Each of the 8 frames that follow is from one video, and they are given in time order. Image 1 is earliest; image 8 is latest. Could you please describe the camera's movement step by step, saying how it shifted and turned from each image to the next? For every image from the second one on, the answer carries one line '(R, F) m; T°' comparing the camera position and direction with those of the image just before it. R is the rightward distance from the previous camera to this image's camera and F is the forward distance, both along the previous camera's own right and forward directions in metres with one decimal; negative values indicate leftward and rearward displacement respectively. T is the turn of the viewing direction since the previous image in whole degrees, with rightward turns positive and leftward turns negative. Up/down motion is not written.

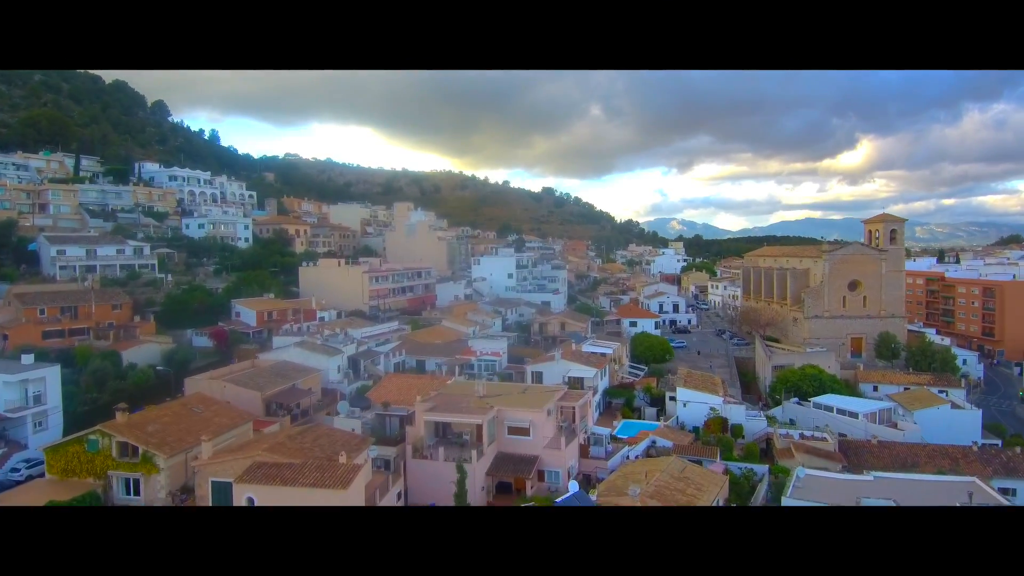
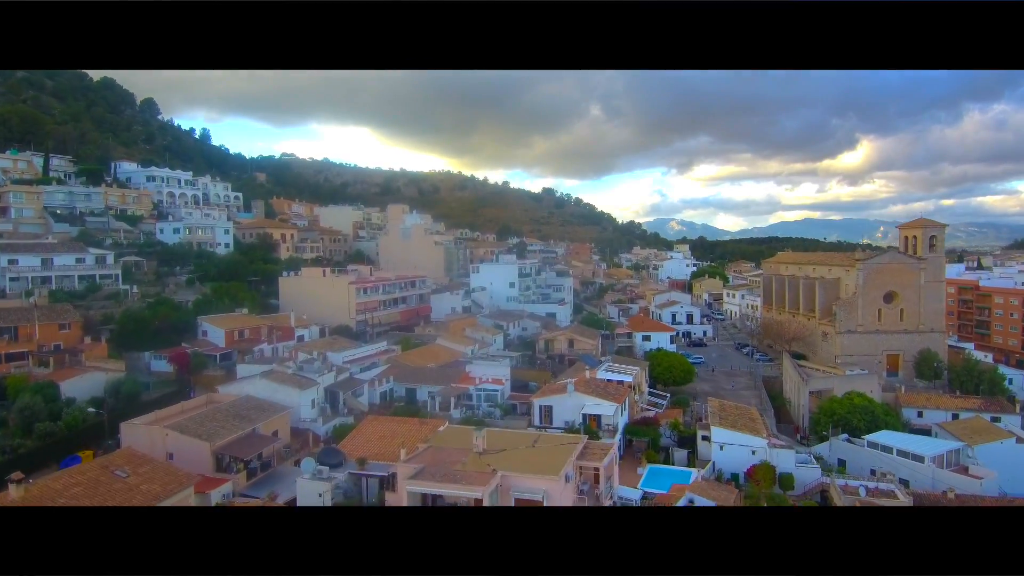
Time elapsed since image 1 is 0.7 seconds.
(0.0, +0.7) m; 0°
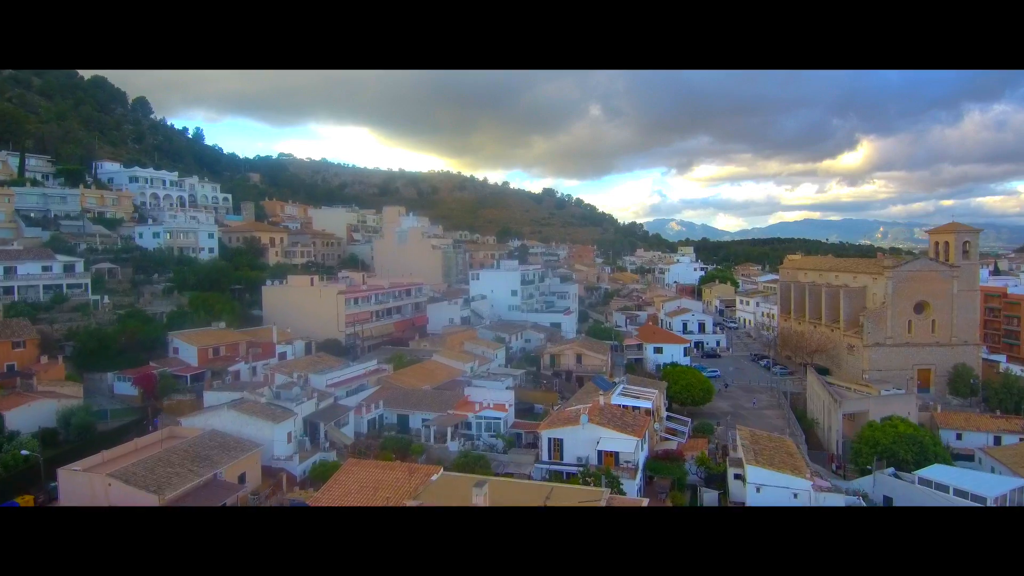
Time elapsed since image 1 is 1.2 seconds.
(0.0, +0.5) m; 0°
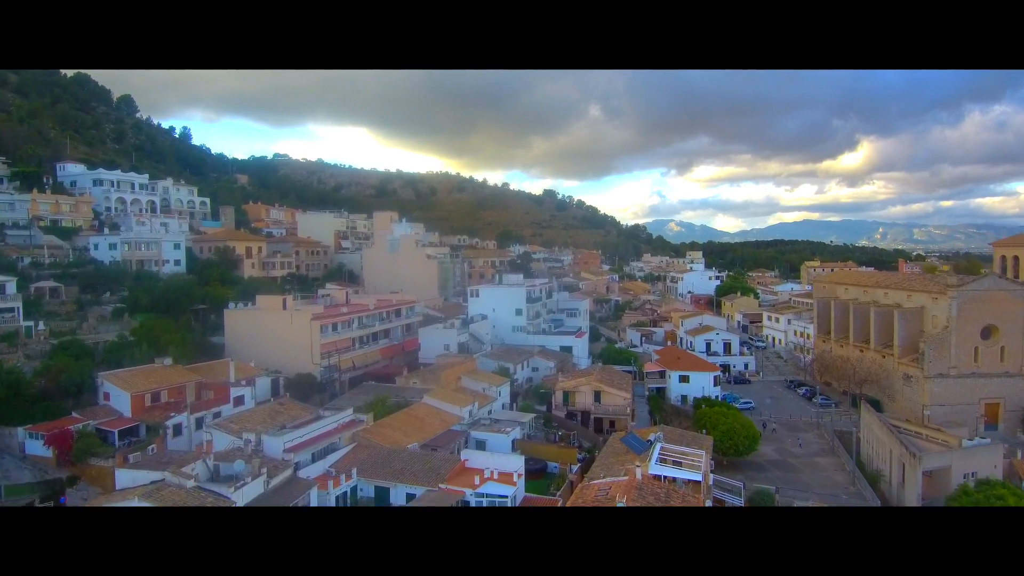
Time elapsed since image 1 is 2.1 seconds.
(0.0, +0.9) m; 0°
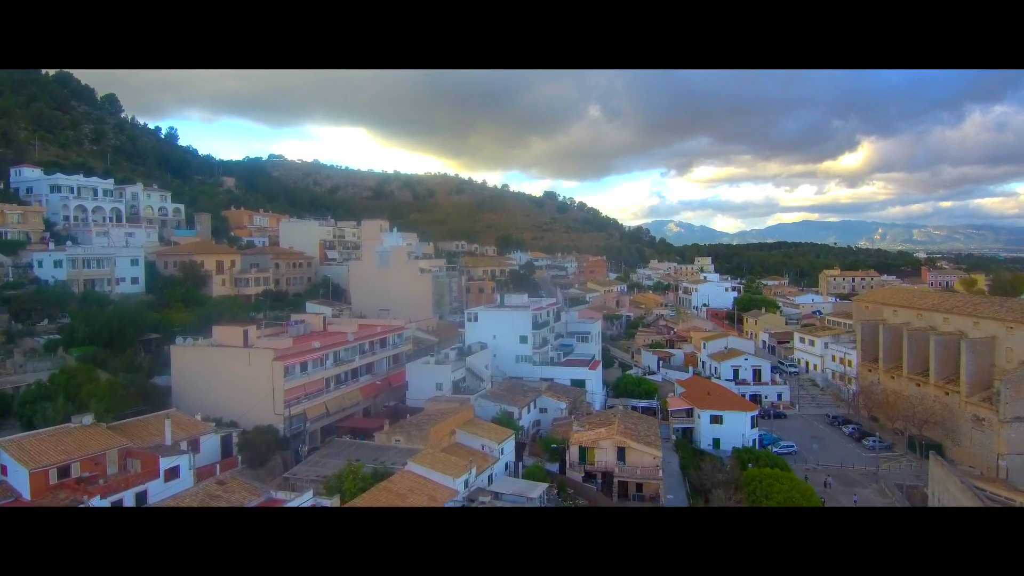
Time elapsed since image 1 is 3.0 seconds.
(0.0, +0.8) m; 0°
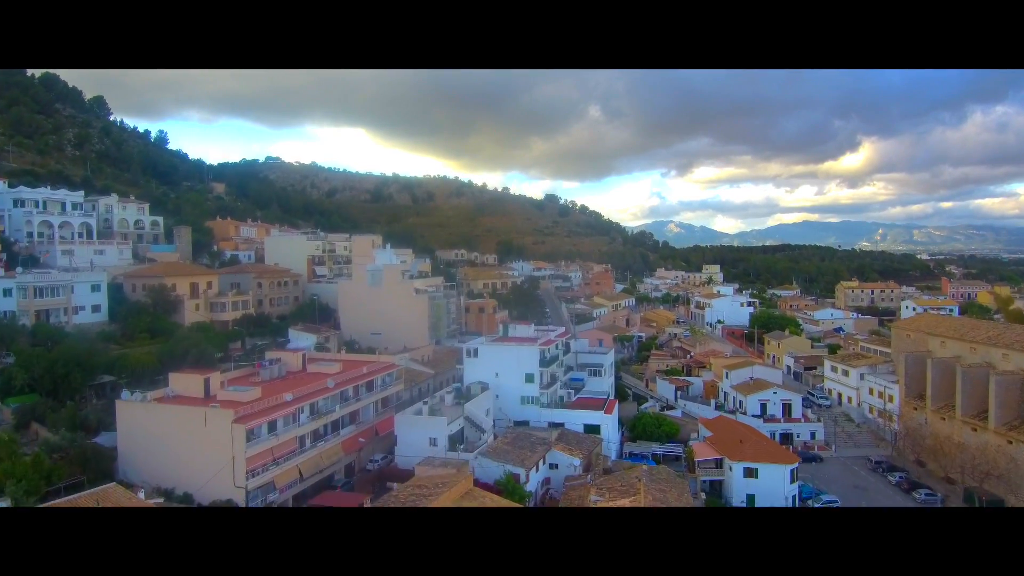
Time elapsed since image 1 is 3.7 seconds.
(0.0, +0.6) m; 0°
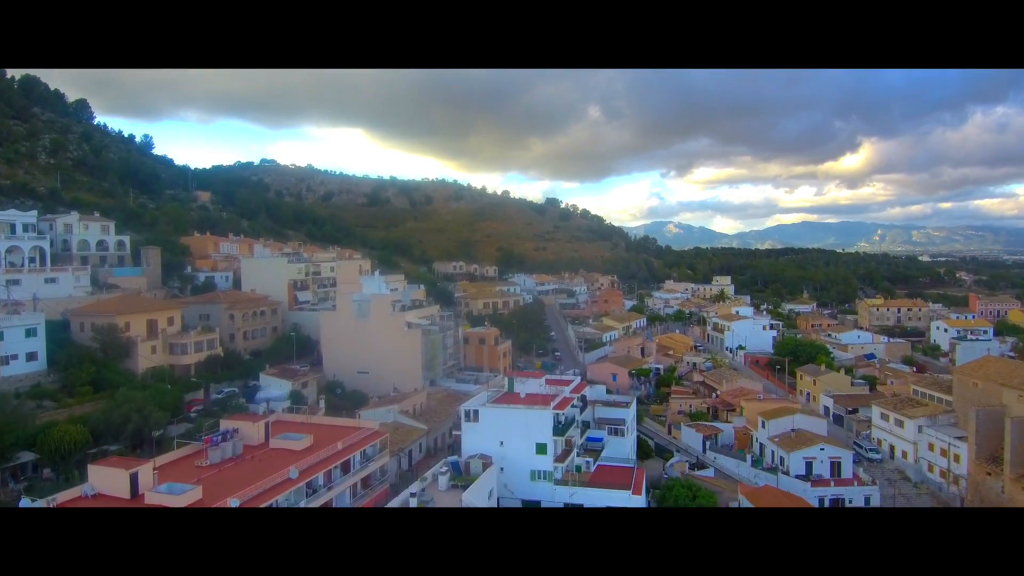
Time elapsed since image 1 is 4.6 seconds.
(0.0, +0.8) m; 0°
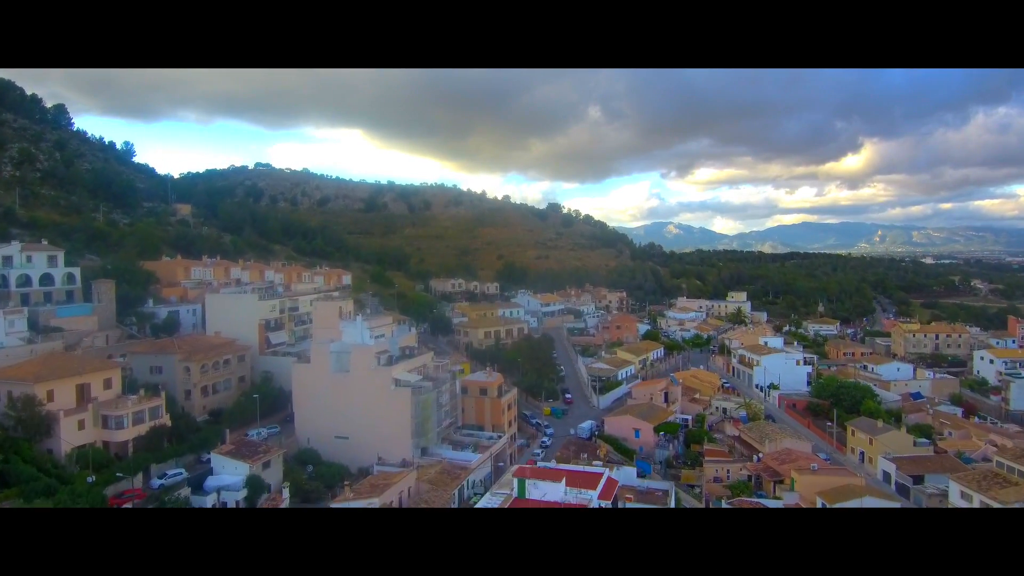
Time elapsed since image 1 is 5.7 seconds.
(0.0, +1.0) m; 0°
